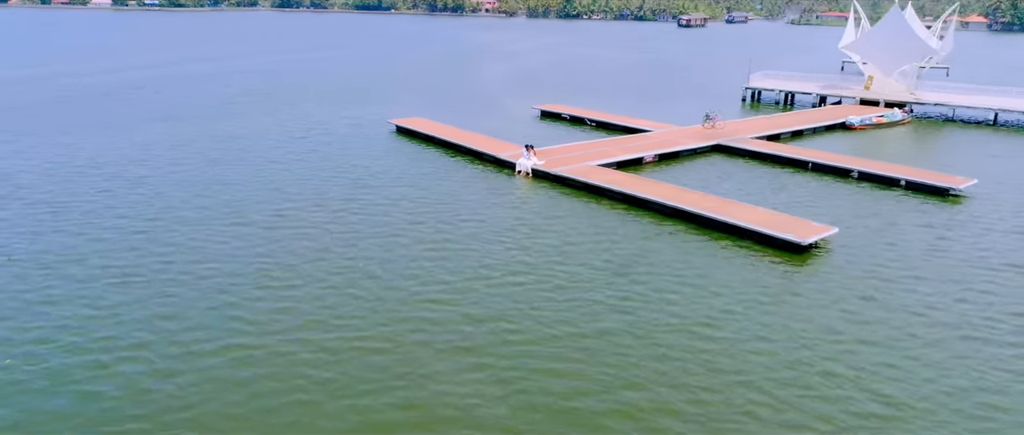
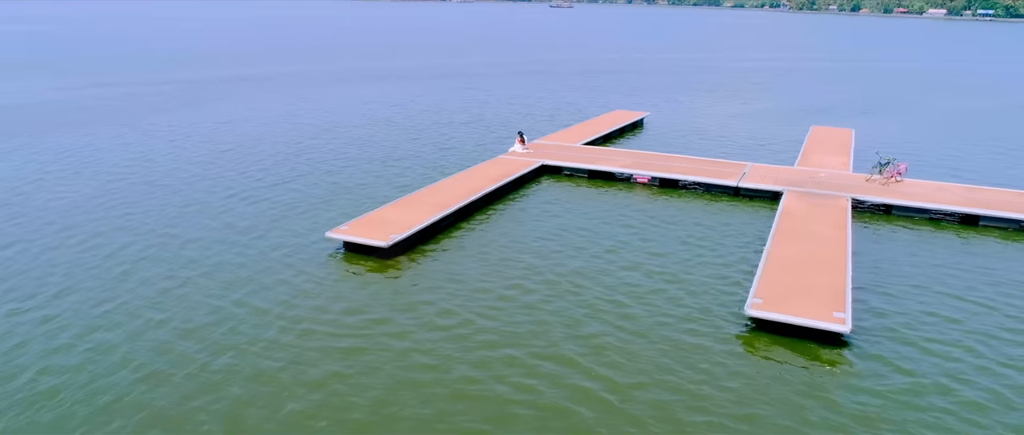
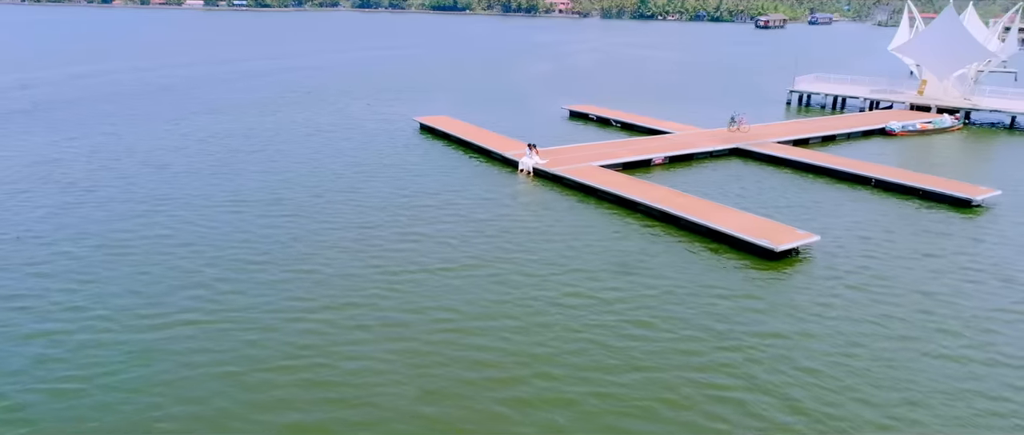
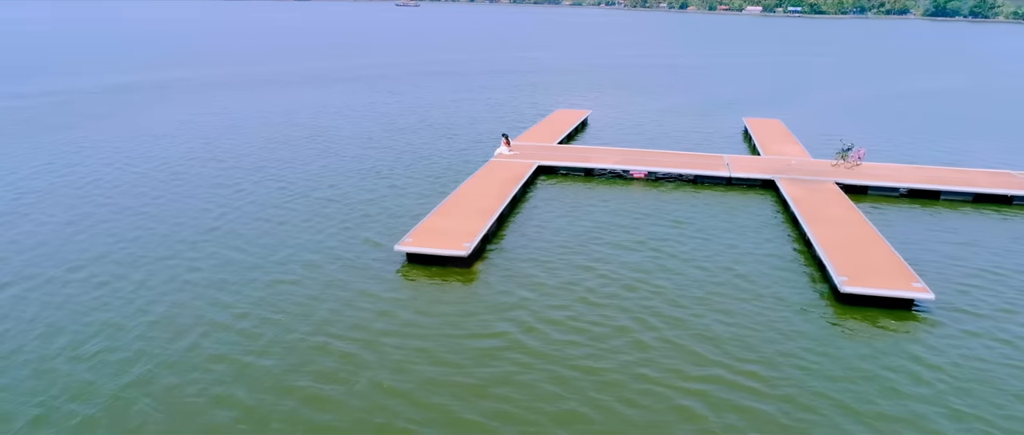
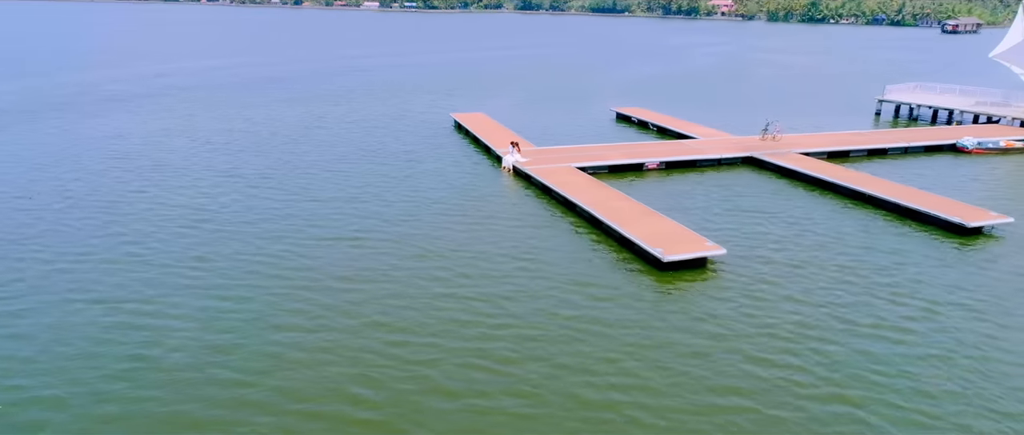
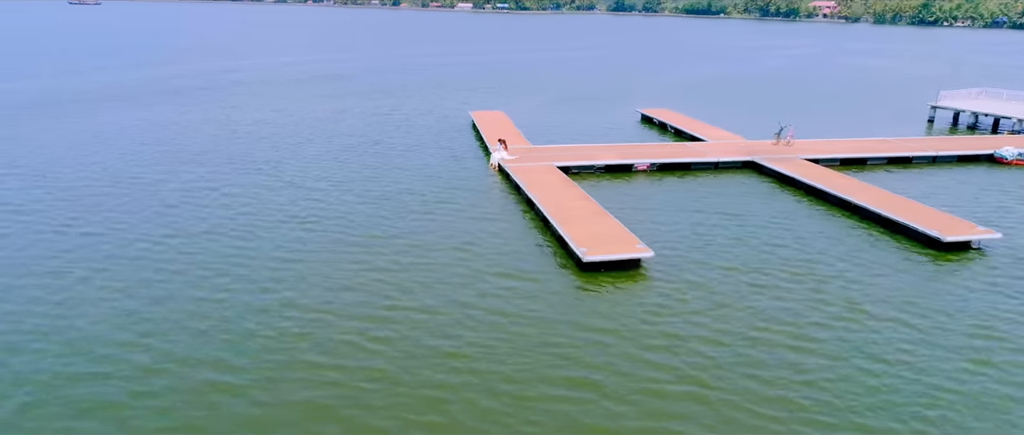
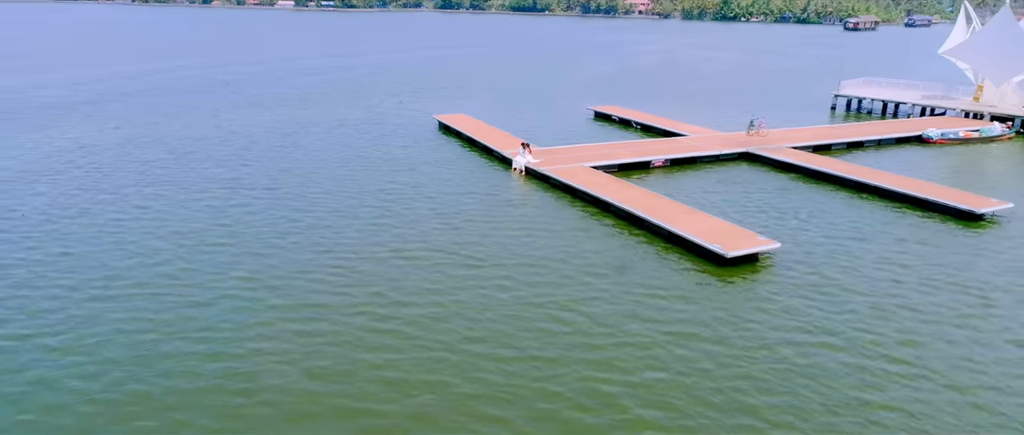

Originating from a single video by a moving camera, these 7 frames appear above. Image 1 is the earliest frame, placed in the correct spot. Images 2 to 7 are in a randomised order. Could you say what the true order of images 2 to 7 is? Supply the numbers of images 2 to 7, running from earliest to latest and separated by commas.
3, 7, 5, 6, 4, 2
